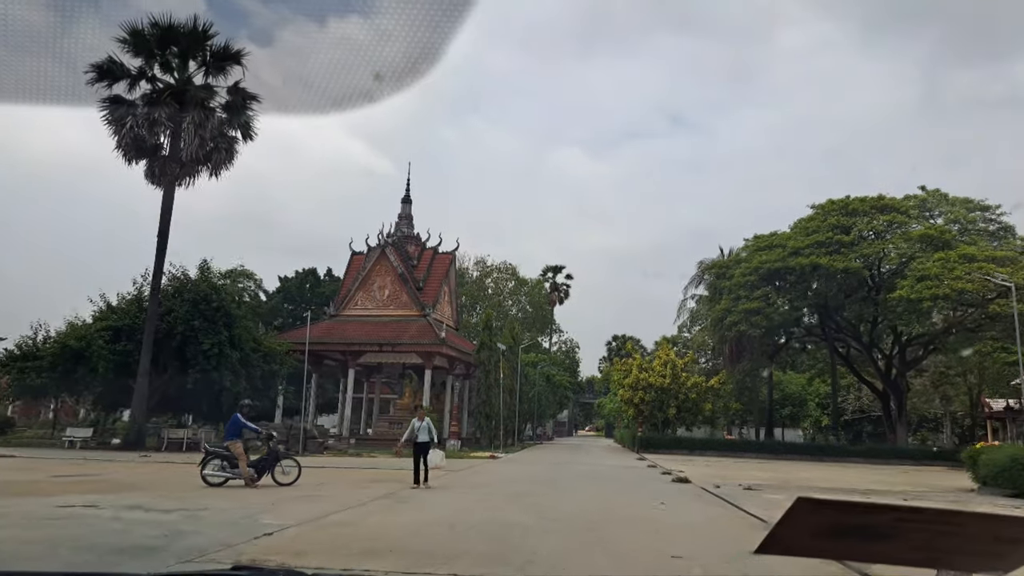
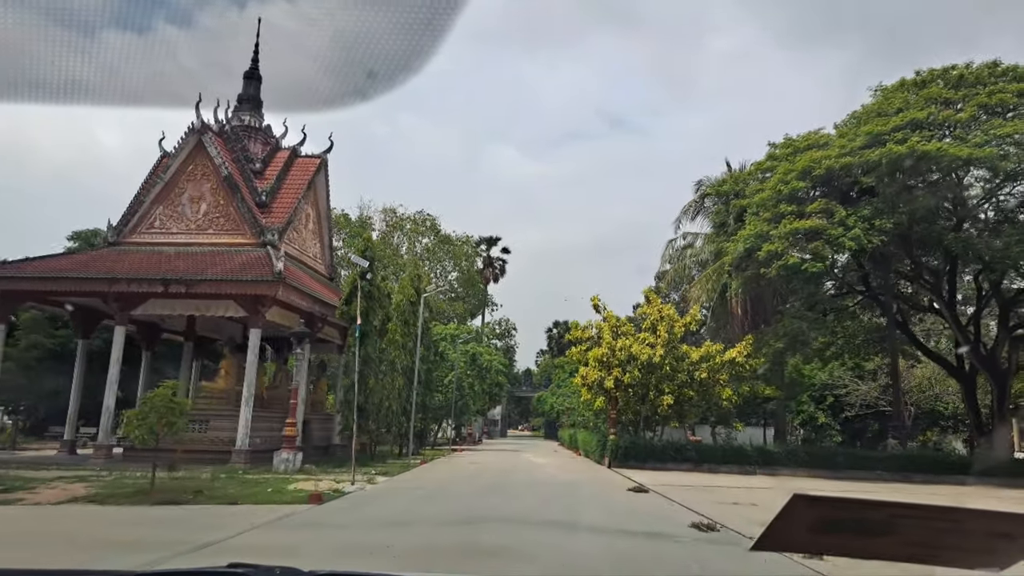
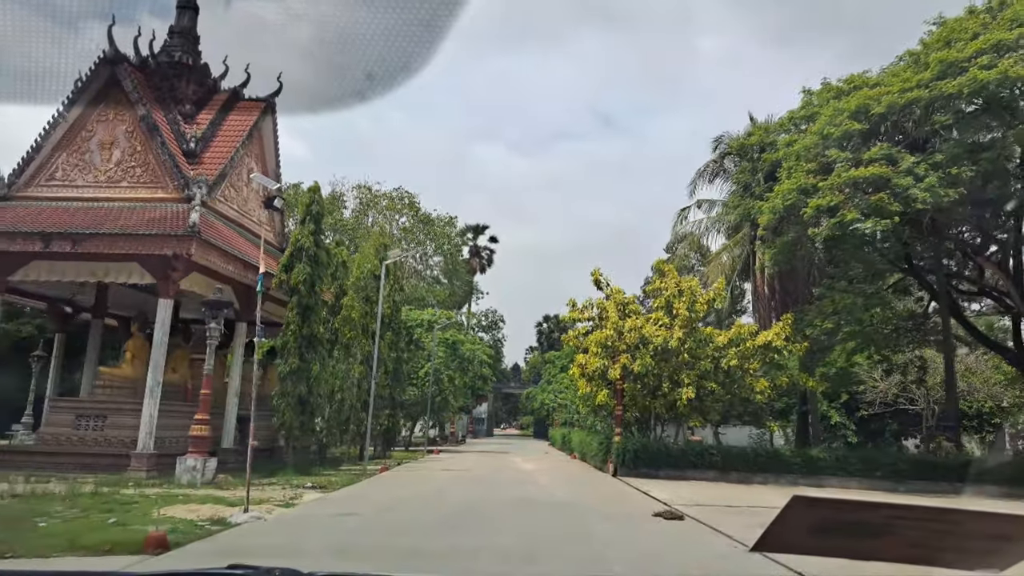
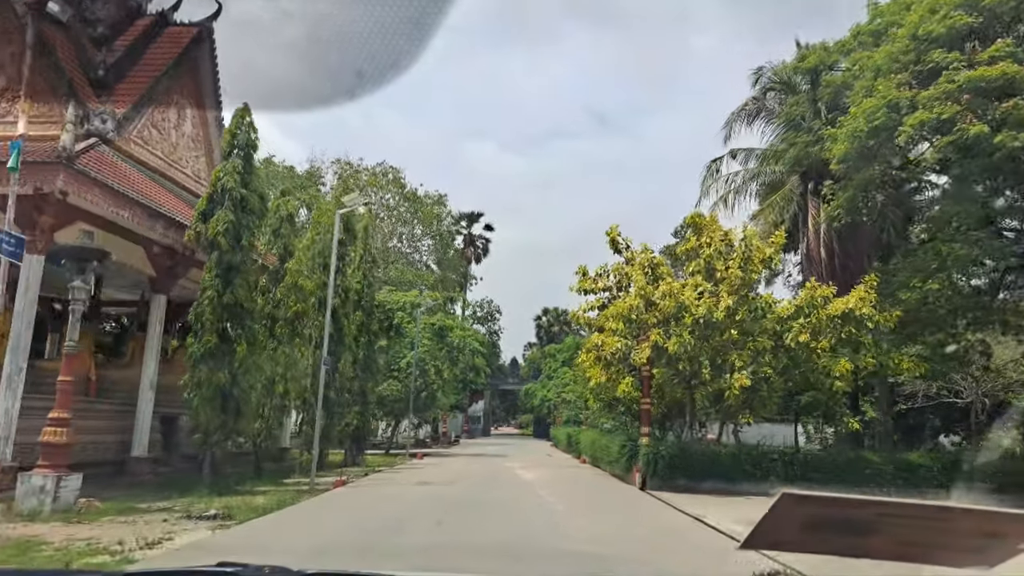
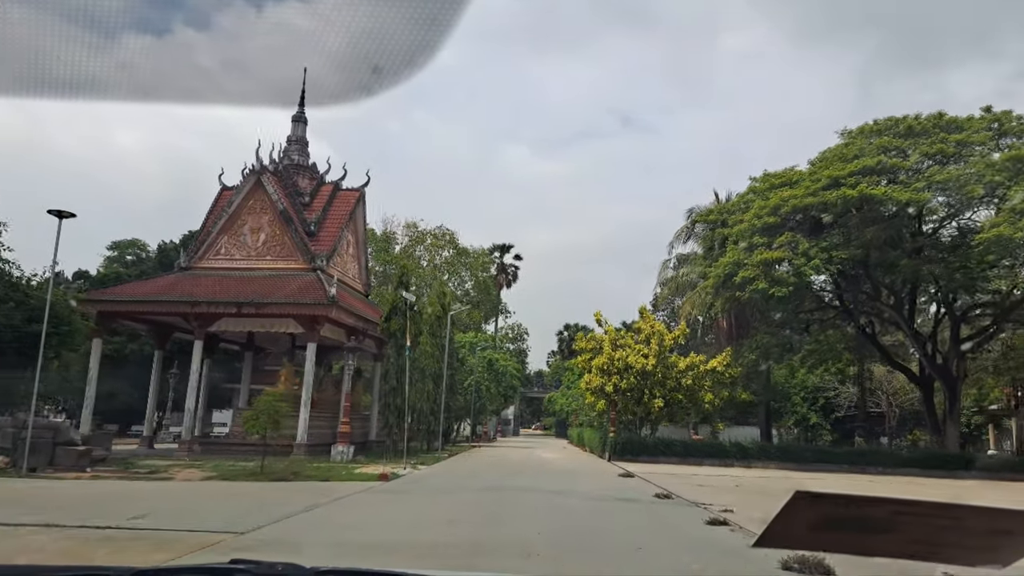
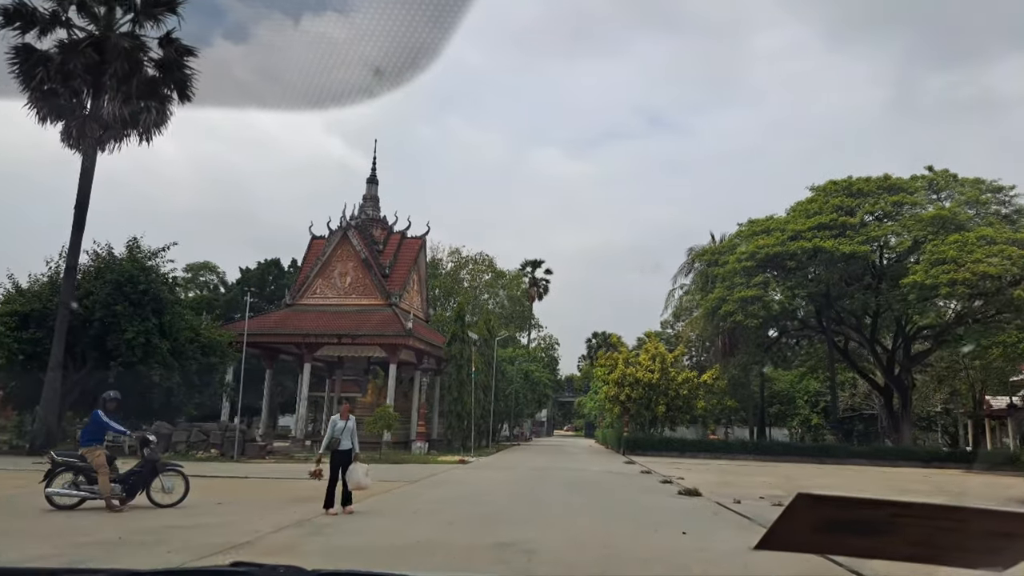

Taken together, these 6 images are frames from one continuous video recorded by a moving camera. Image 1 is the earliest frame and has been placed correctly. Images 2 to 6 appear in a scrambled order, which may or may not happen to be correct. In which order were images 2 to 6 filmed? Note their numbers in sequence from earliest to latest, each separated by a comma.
6, 5, 2, 3, 4
